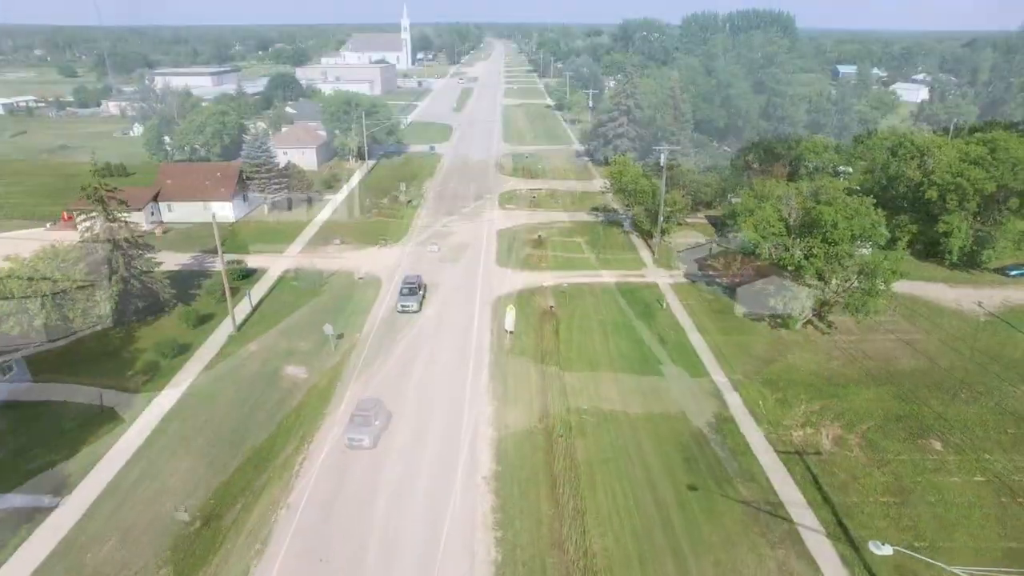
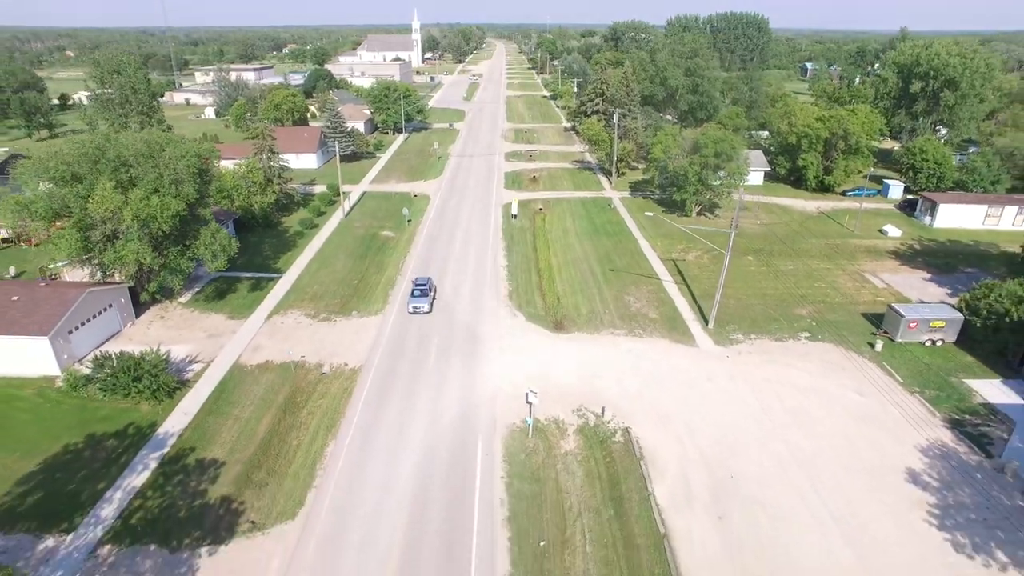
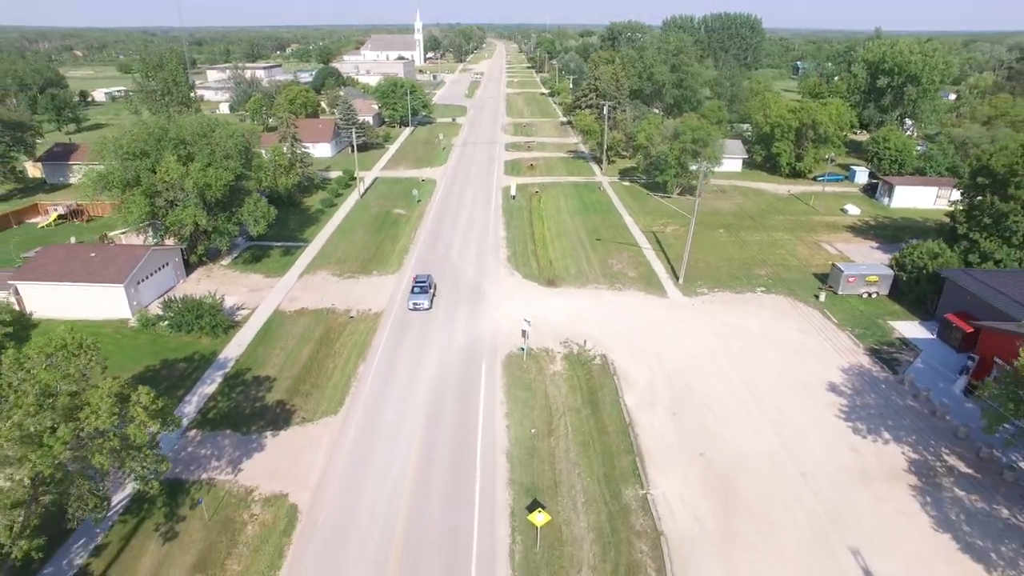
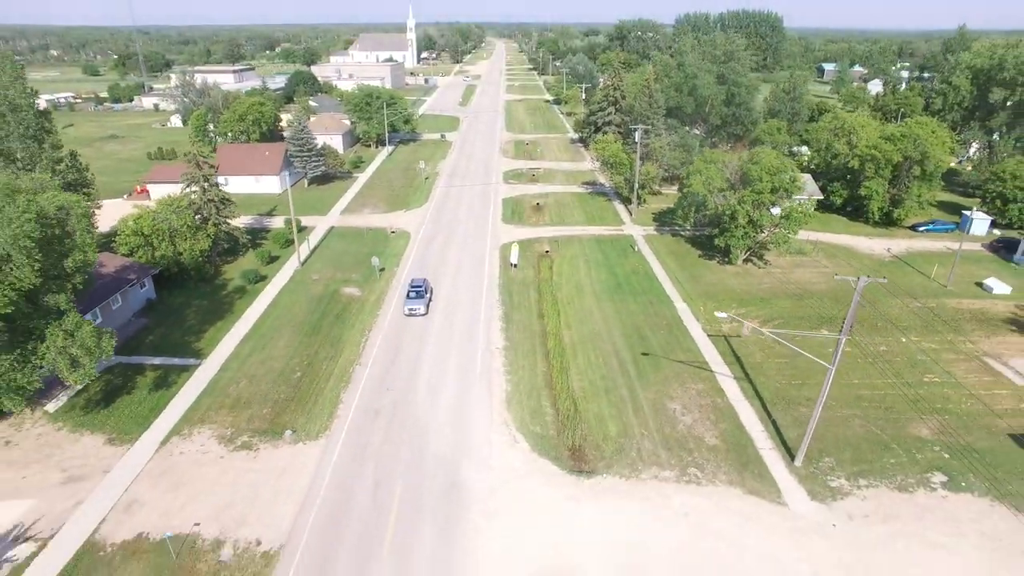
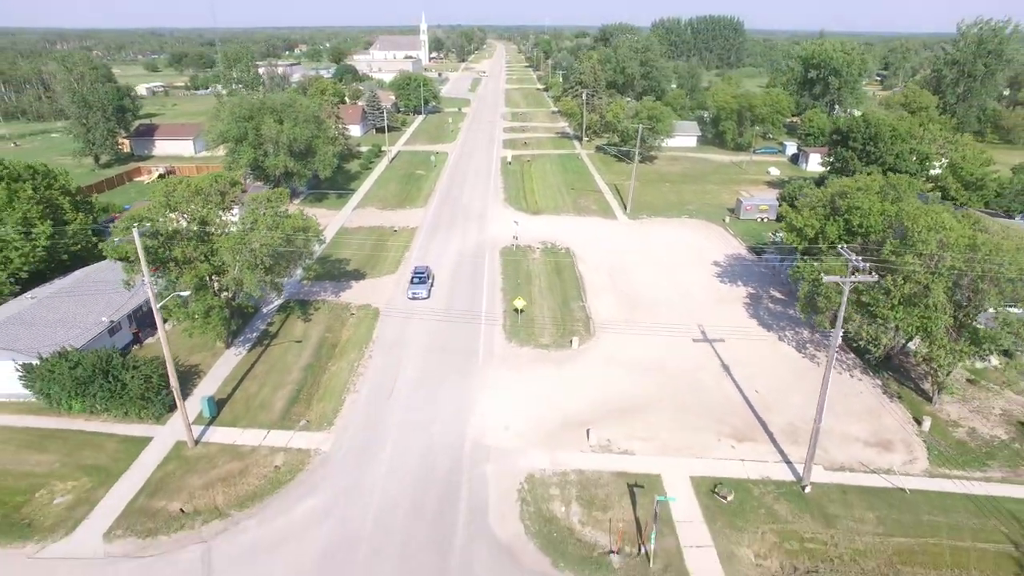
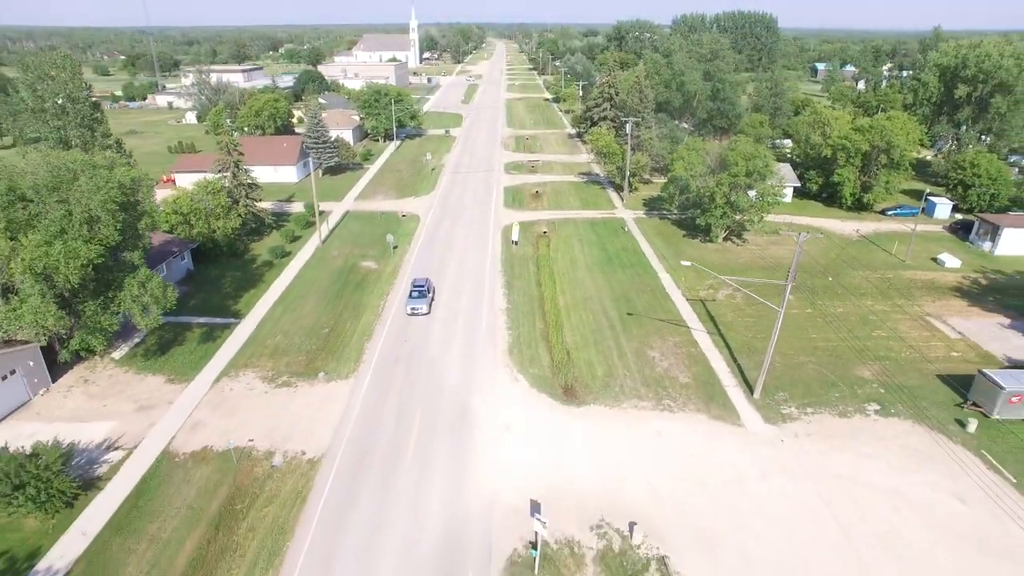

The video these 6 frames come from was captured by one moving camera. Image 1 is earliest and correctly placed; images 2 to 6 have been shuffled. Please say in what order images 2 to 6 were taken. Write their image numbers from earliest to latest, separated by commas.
4, 6, 2, 3, 5
